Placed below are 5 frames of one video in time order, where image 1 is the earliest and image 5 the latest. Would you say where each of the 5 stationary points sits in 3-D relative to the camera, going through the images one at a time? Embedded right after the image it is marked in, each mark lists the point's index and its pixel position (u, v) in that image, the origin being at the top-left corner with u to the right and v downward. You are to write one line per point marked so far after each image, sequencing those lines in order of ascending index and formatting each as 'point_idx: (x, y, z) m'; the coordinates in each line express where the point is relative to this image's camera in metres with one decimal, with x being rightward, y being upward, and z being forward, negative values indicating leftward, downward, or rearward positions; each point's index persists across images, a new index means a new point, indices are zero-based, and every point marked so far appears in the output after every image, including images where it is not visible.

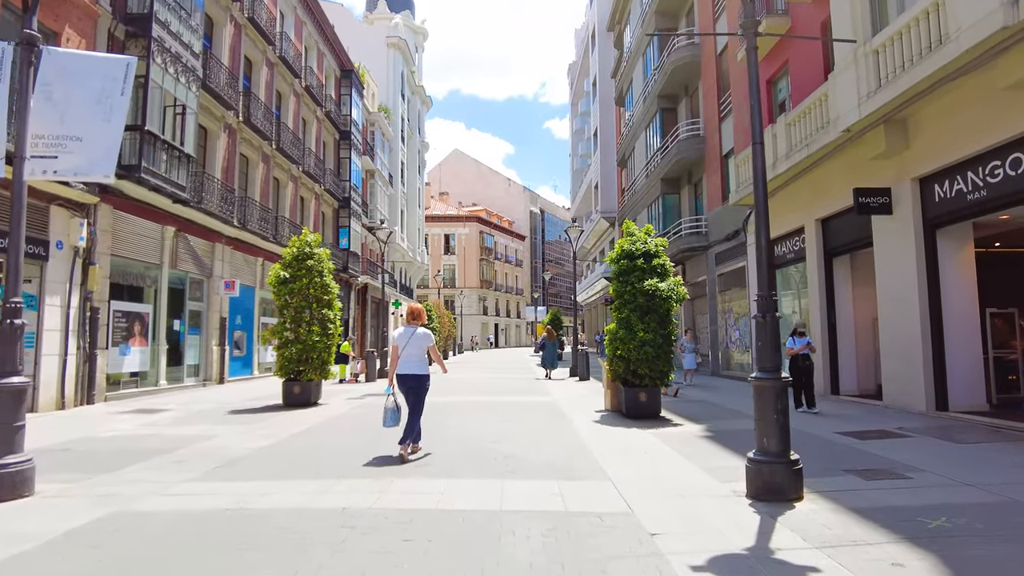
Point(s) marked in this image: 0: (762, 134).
0: (+2.1, +1.3, +5.7) m
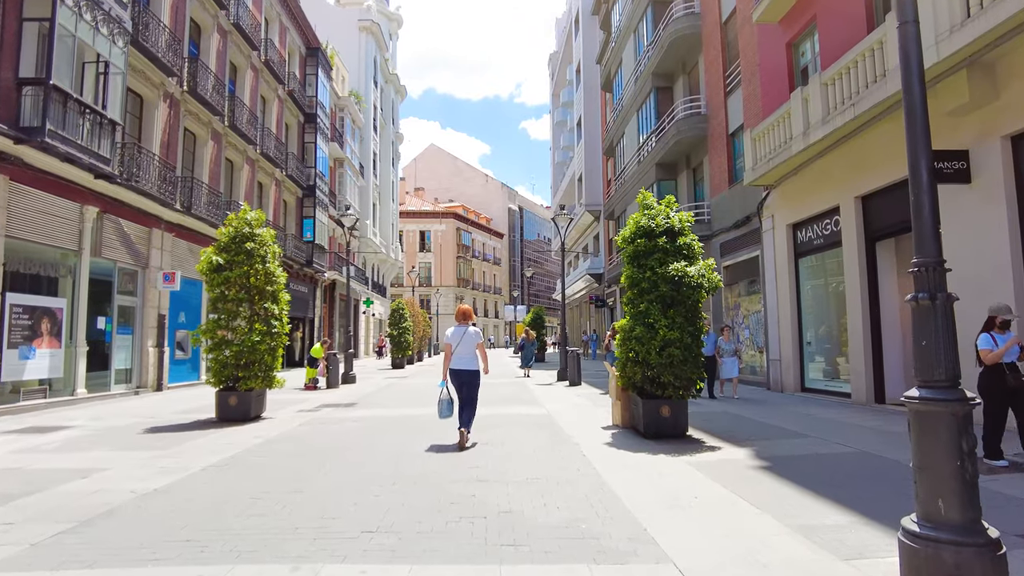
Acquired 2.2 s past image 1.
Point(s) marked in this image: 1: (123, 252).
0: (+2.1, +1.5, +3.5) m
1: (-8.6, +0.8, +15.2) m
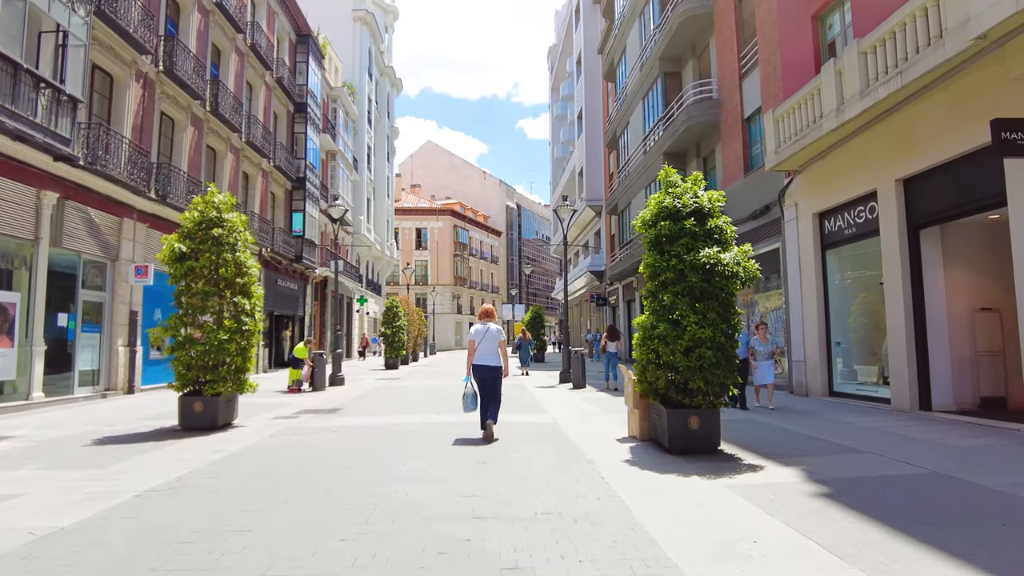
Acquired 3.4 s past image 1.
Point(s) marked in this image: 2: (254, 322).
0: (+2.1, +1.6, +2.3) m
1: (-8.6, +0.9, +13.9) m
2: (-3.8, -0.5, +9.9) m
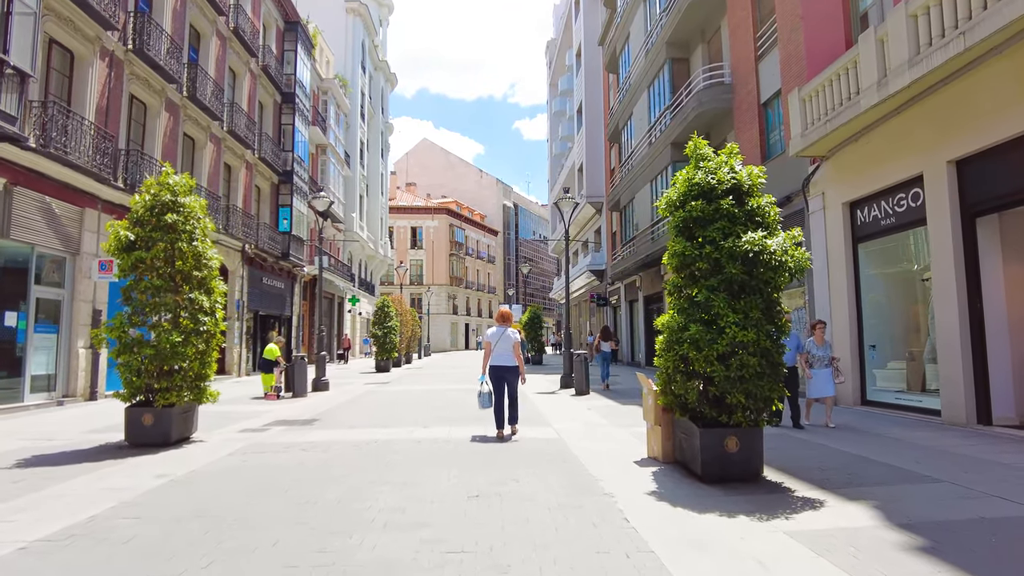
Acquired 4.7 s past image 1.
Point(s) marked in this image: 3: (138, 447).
0: (+2.2, +1.6, +1.1) m
1: (-8.7, +1.0, +12.6) m
2: (-3.8, -0.4, +8.7) m
3: (-4.5, -1.9, +8.2) m
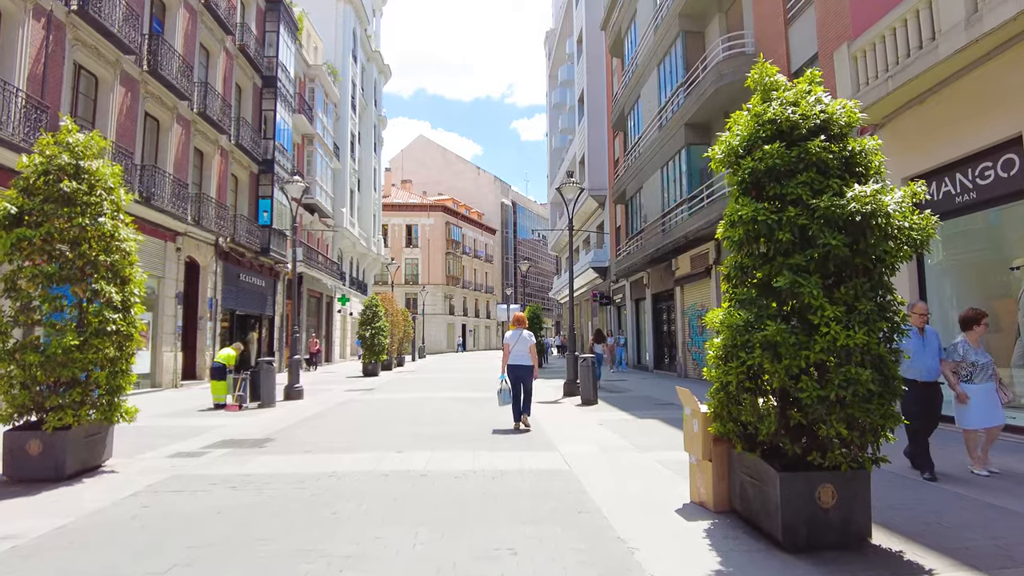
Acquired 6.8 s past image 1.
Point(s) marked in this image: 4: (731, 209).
0: (+2.1, +1.7, -0.7) m
1: (-8.7, +1.1, +10.8) m
2: (-3.8, -0.3, +6.8) m
3: (-4.5, -1.8, +6.3) m
4: (+1.4, +0.5, +4.4) m
